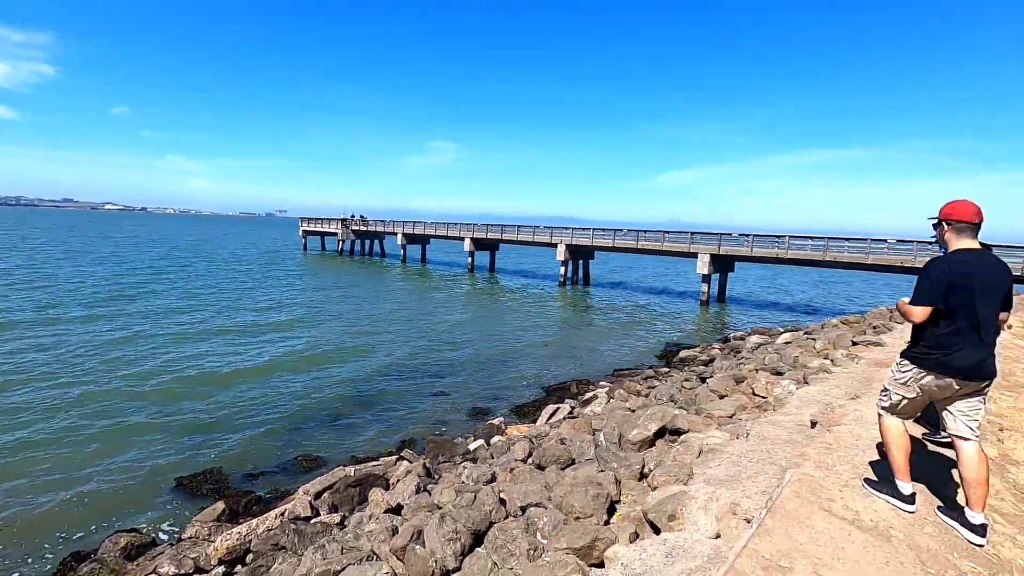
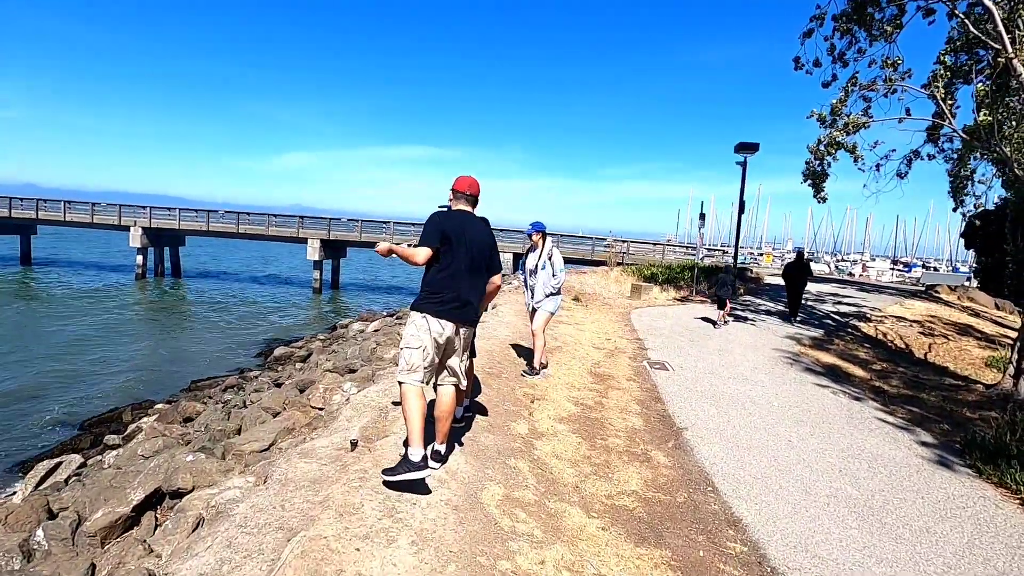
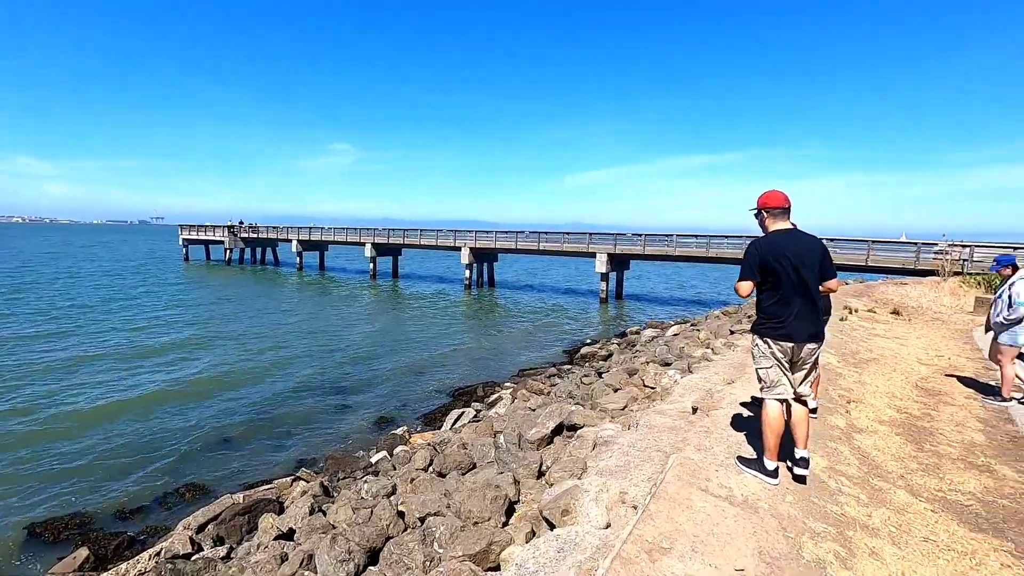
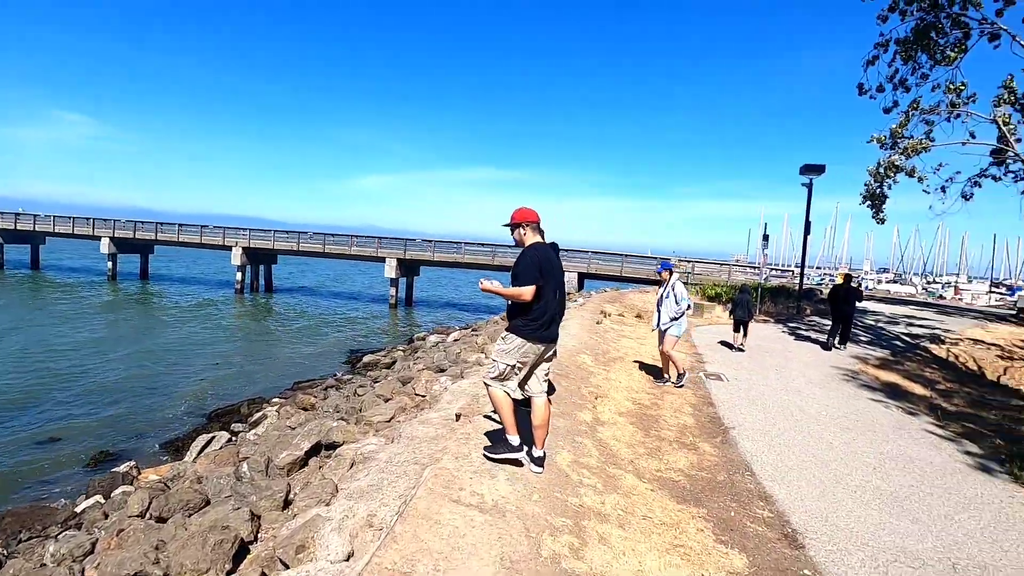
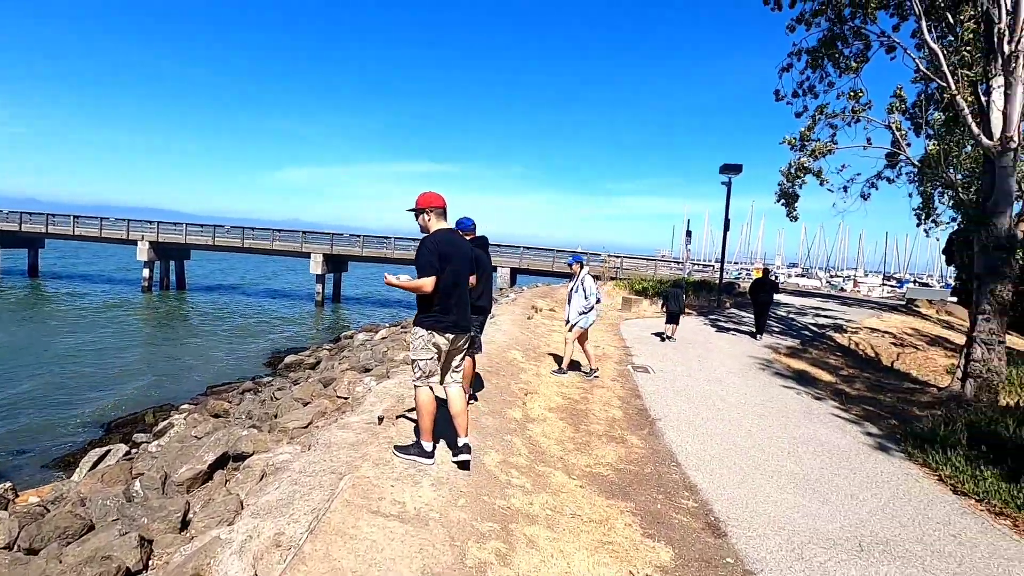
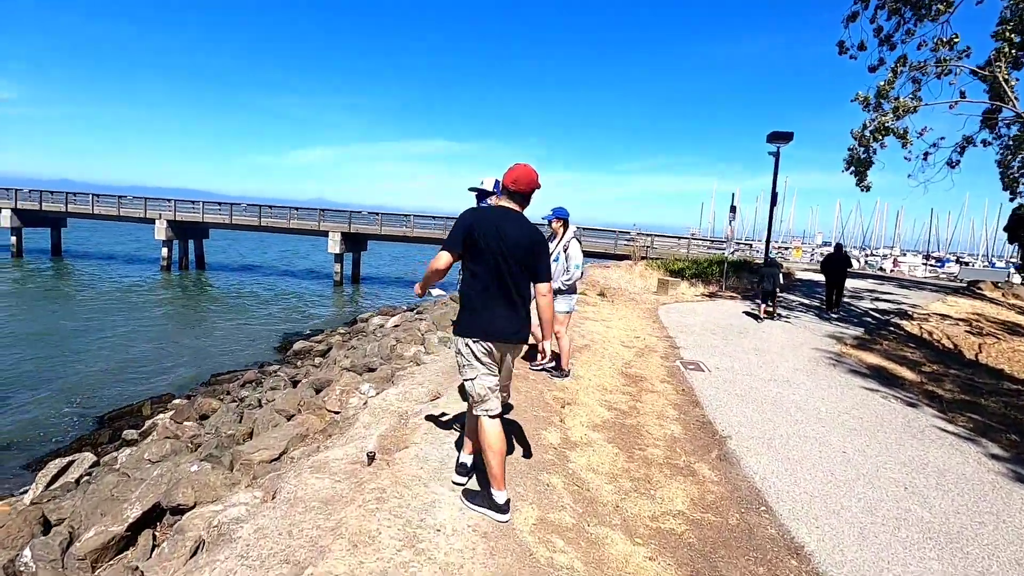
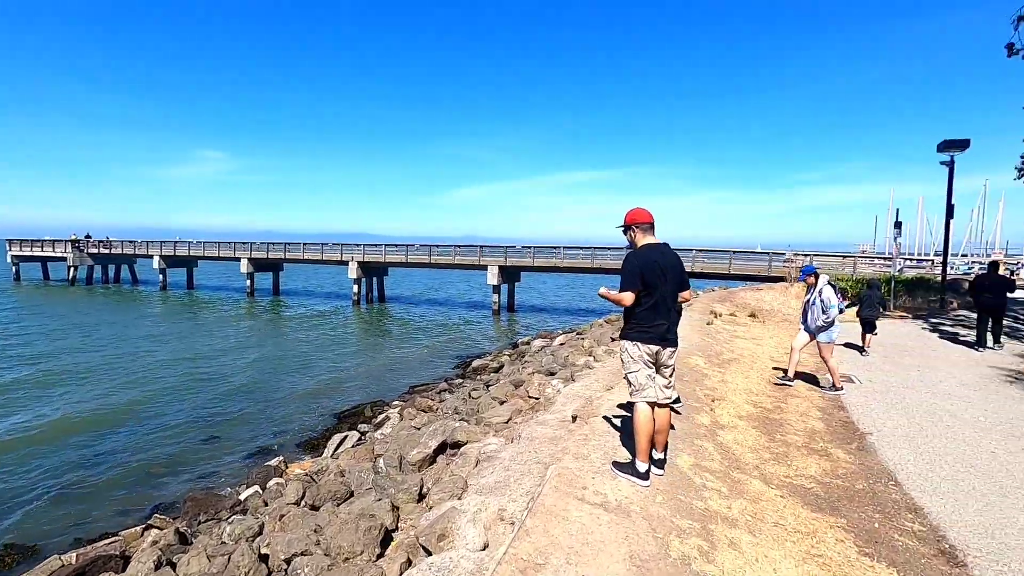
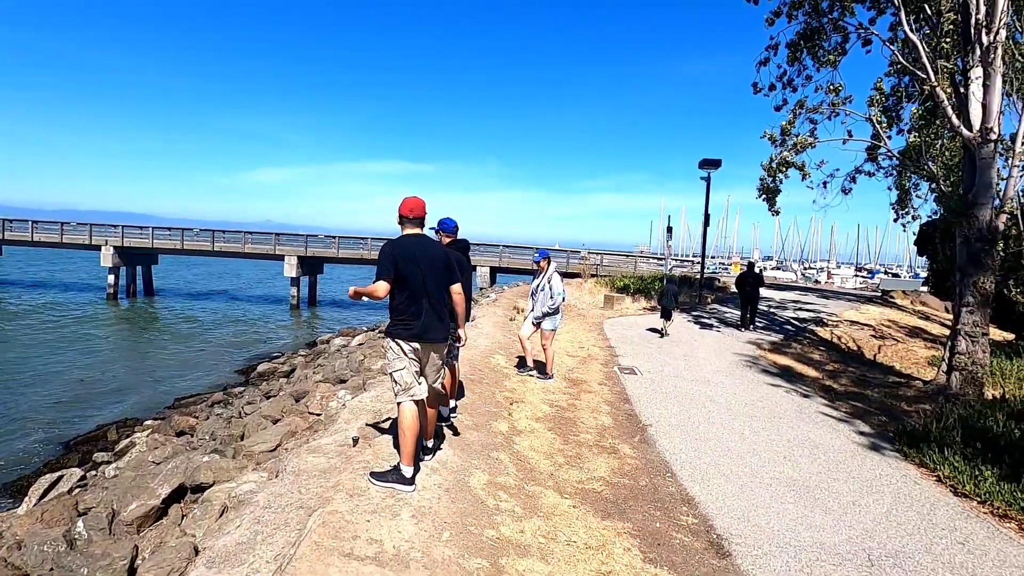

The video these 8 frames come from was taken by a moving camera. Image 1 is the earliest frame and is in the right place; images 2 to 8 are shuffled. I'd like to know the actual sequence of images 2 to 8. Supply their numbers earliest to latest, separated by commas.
3, 7, 4, 5, 8, 2, 6
